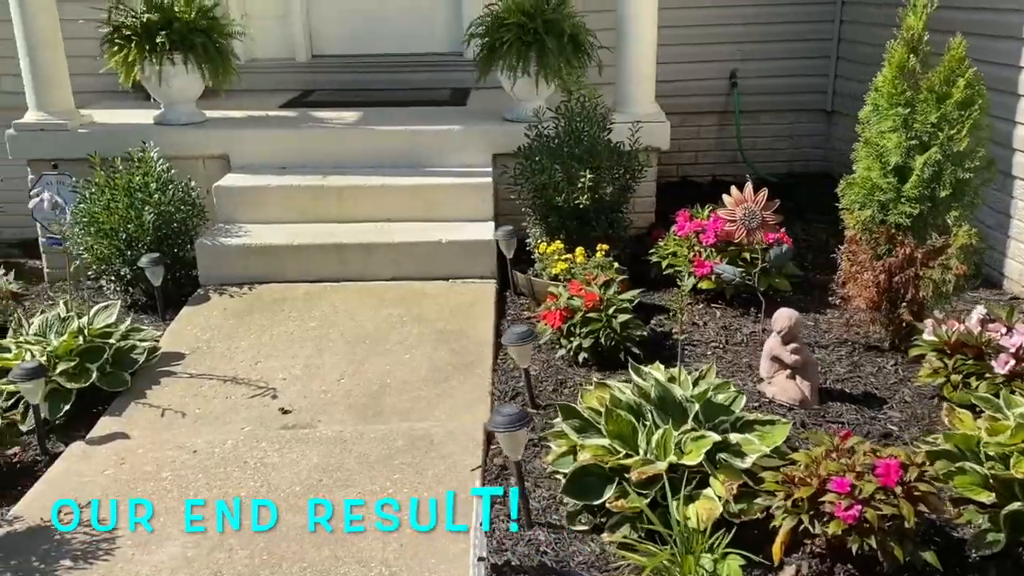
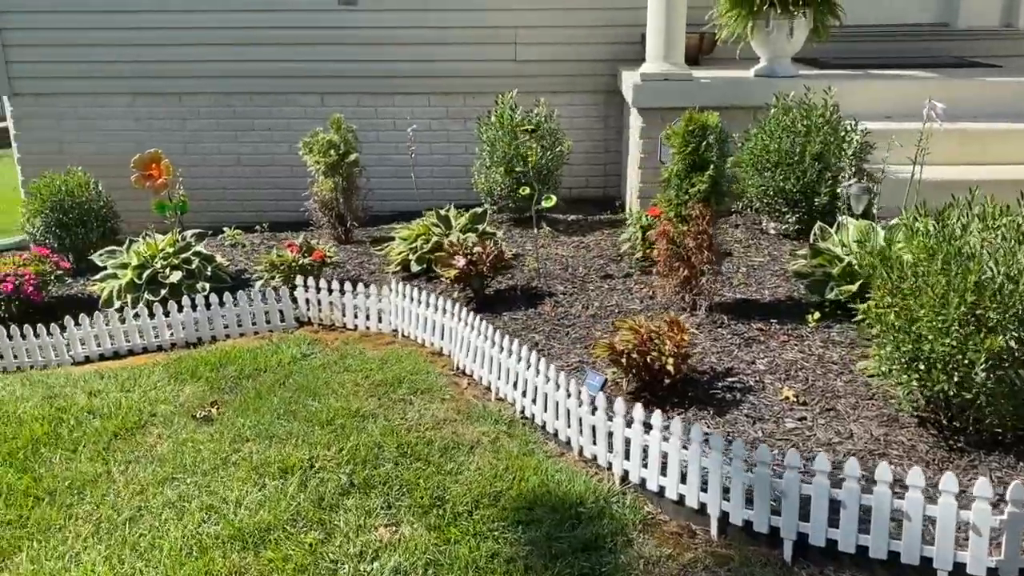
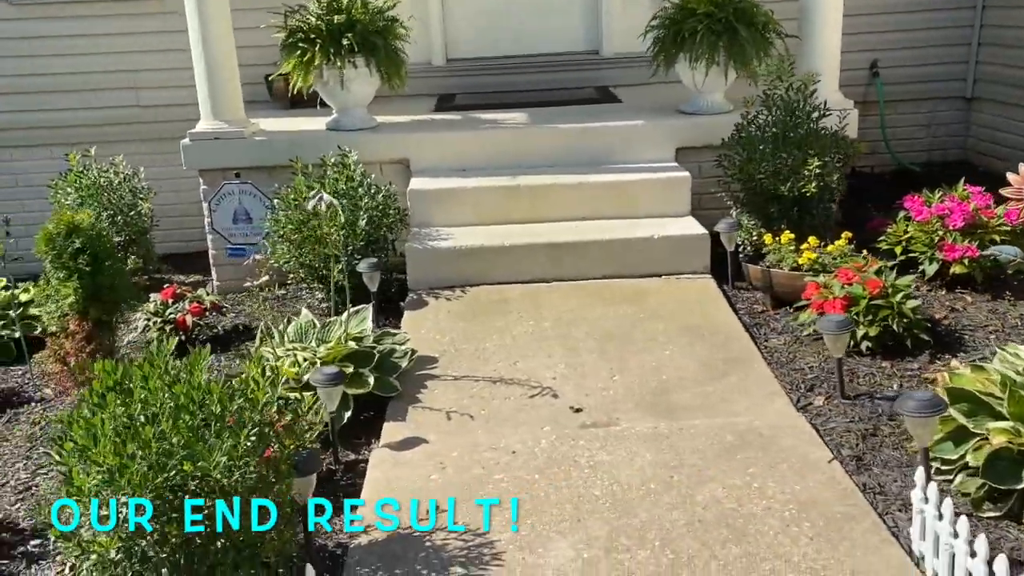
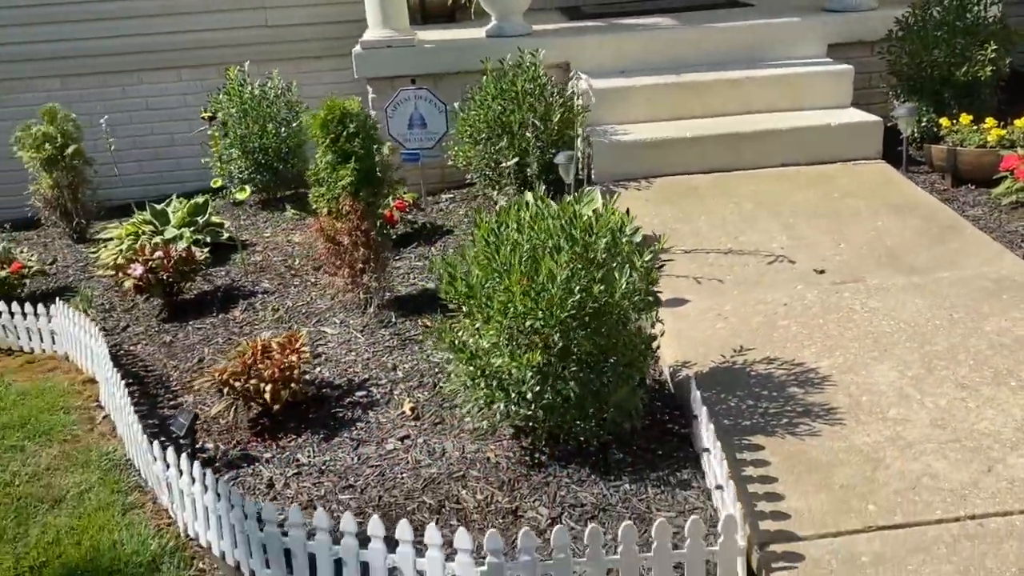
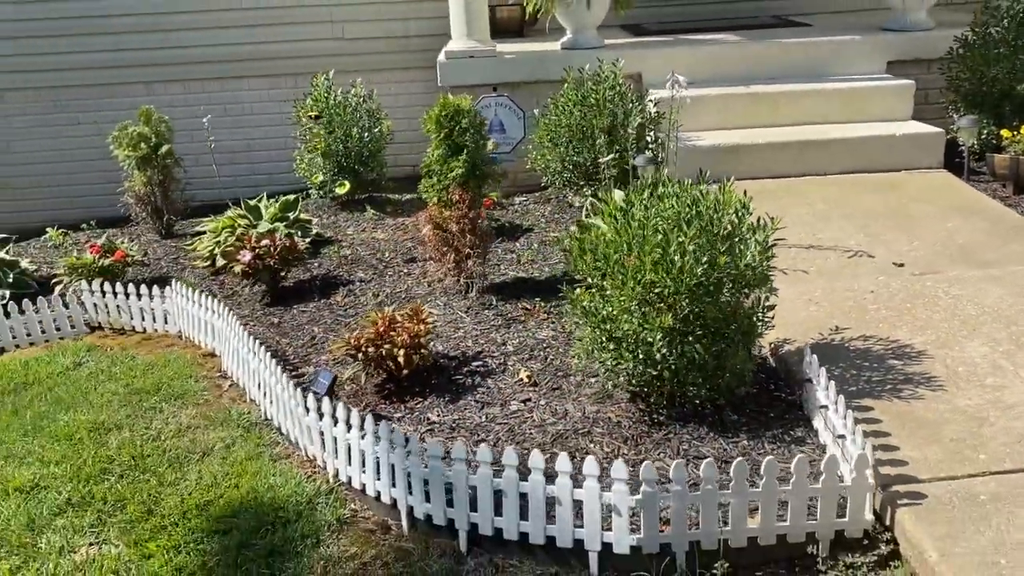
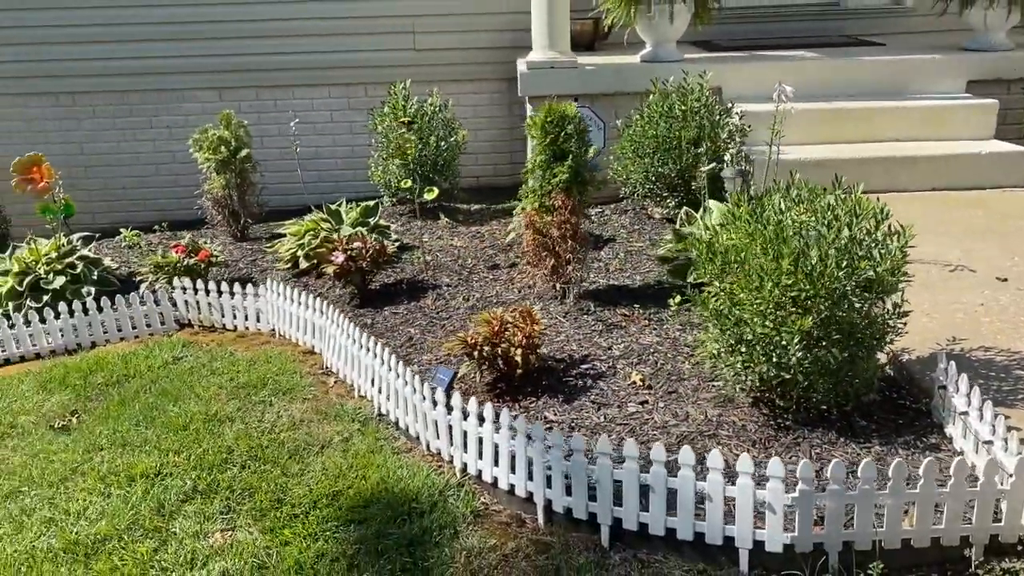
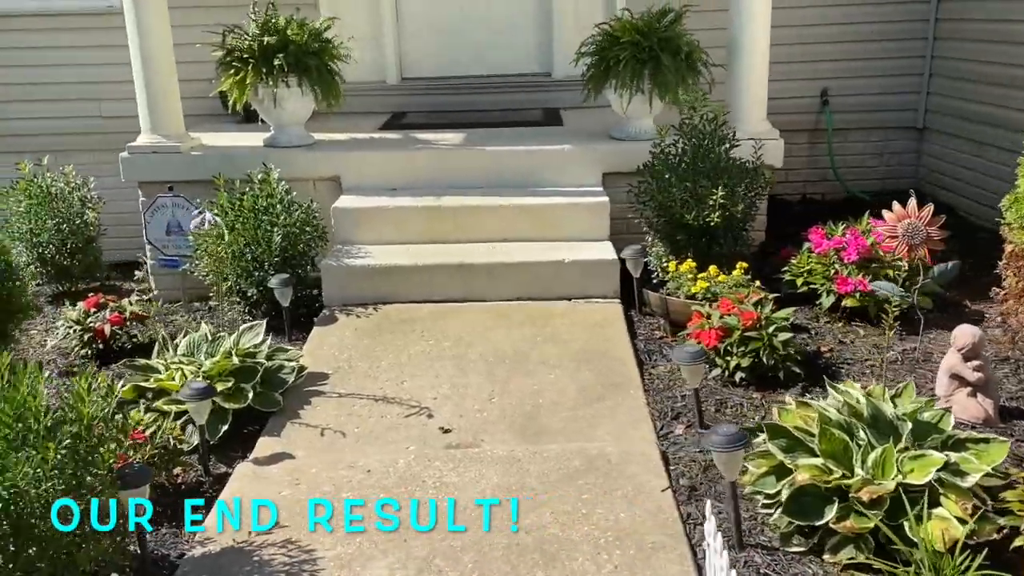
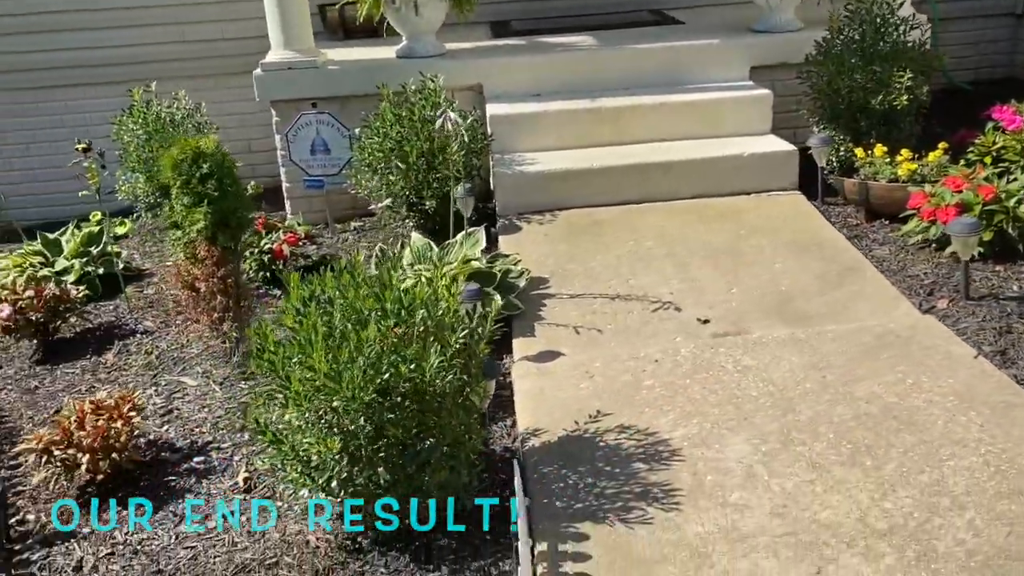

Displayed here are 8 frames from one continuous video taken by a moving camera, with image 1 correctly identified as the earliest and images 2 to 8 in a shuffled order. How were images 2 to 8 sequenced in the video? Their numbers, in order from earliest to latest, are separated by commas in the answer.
7, 3, 8, 4, 5, 6, 2
